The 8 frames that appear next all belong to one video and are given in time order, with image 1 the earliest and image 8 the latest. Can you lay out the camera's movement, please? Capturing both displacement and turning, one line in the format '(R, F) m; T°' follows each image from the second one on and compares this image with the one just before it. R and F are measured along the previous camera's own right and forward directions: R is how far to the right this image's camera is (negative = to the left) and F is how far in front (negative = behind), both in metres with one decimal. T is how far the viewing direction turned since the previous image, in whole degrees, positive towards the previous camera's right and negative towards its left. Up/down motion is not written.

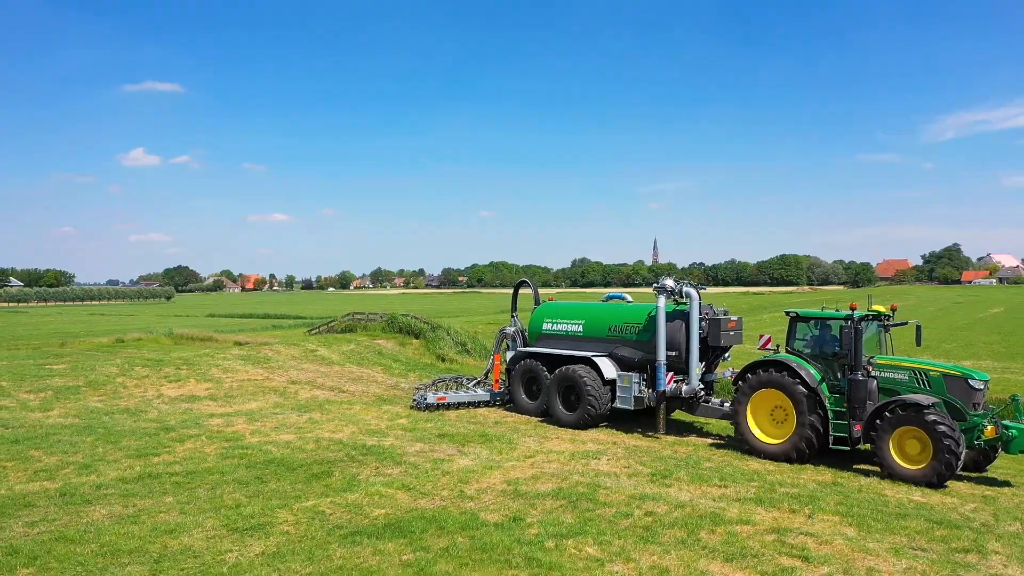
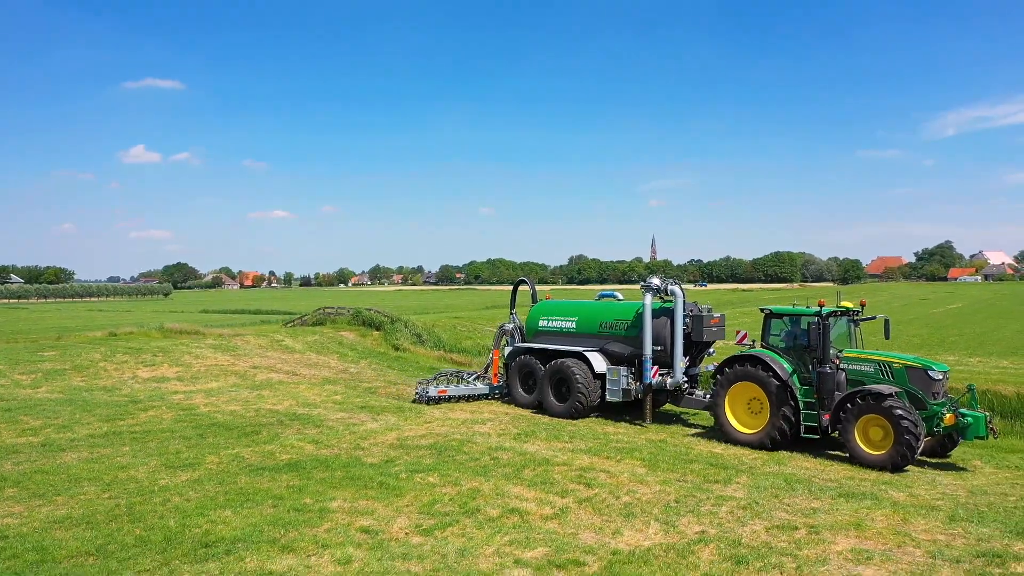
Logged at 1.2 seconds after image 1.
(+1.8, -2.2) m; 0°
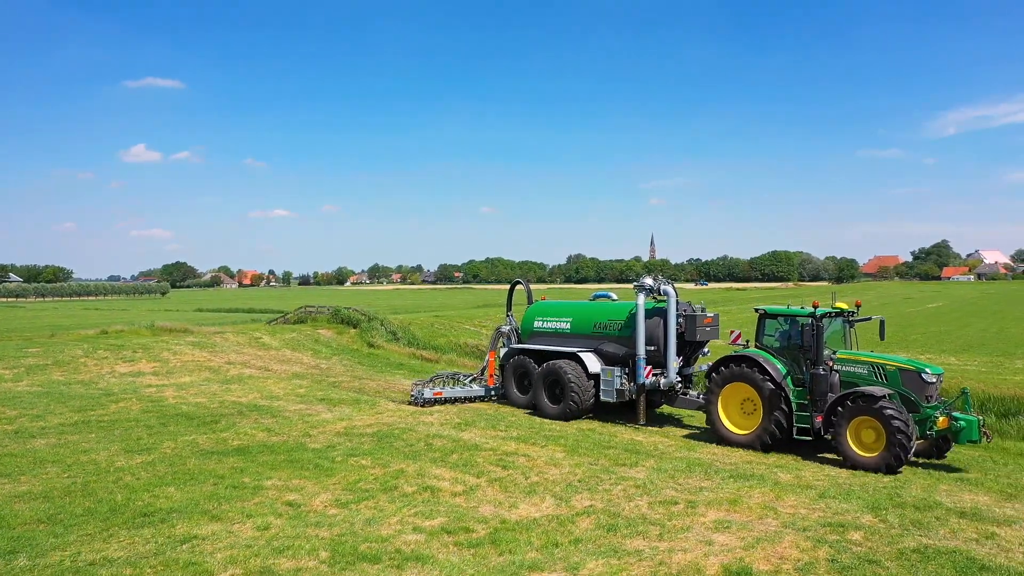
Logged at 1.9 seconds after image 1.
(+1.1, -0.9) m; 0°
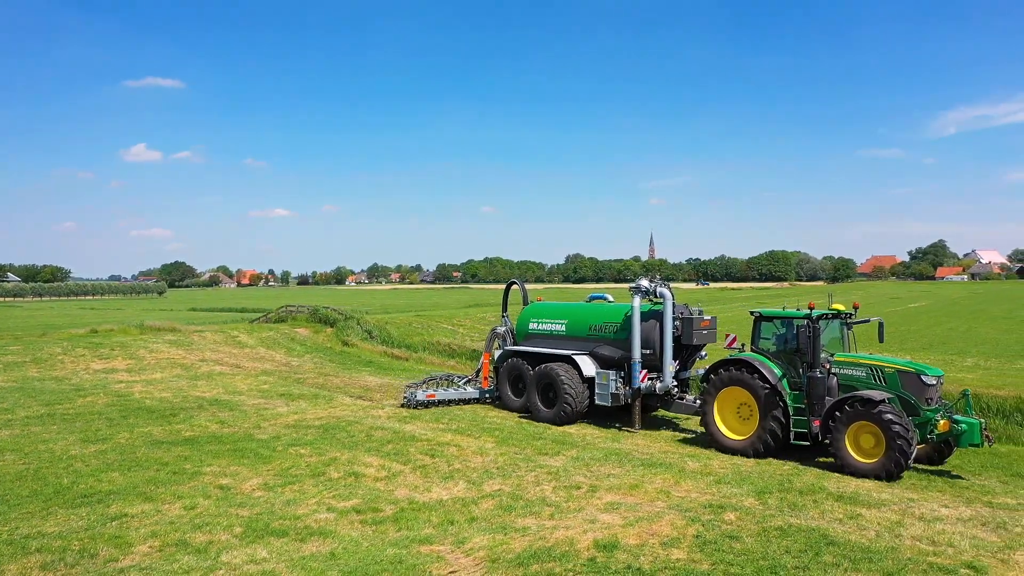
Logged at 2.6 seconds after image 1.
(+1.1, -0.7) m; 0°
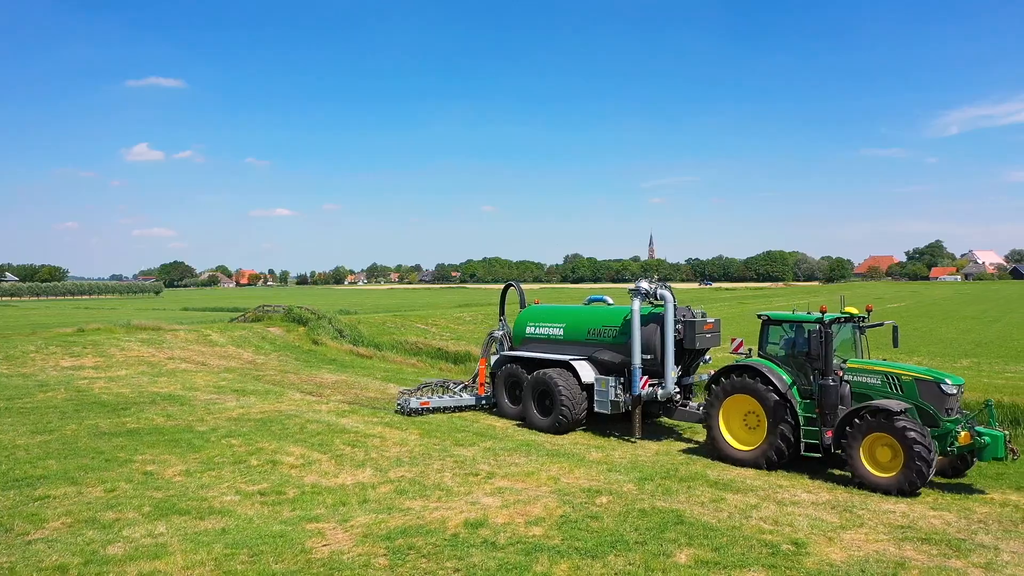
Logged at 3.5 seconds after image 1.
(+0.1, +0.9) m; 0°
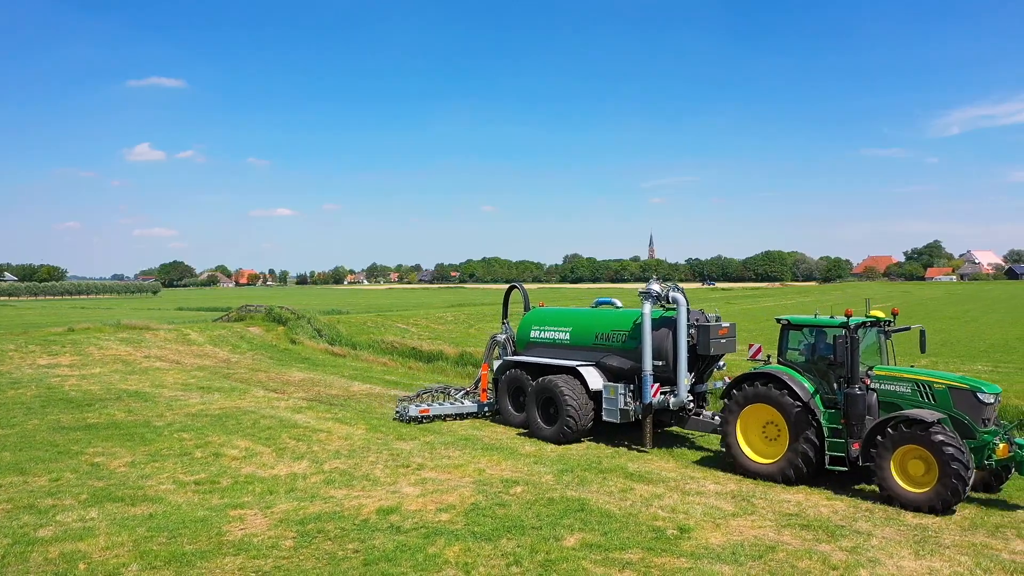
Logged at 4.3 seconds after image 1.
(-0.4, +1.8) m; 0°
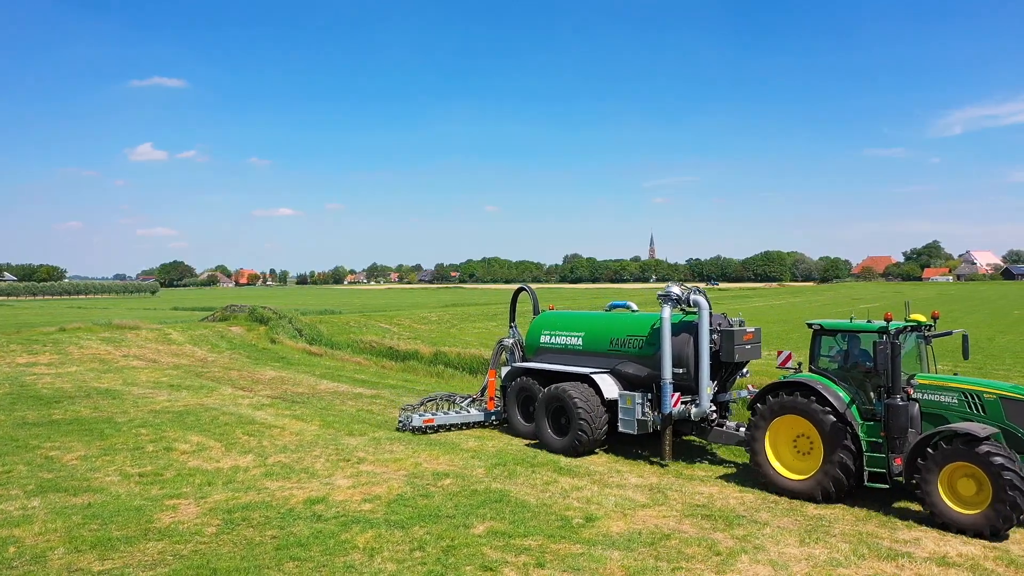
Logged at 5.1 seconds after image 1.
(0.0, +0.9) m; 0°
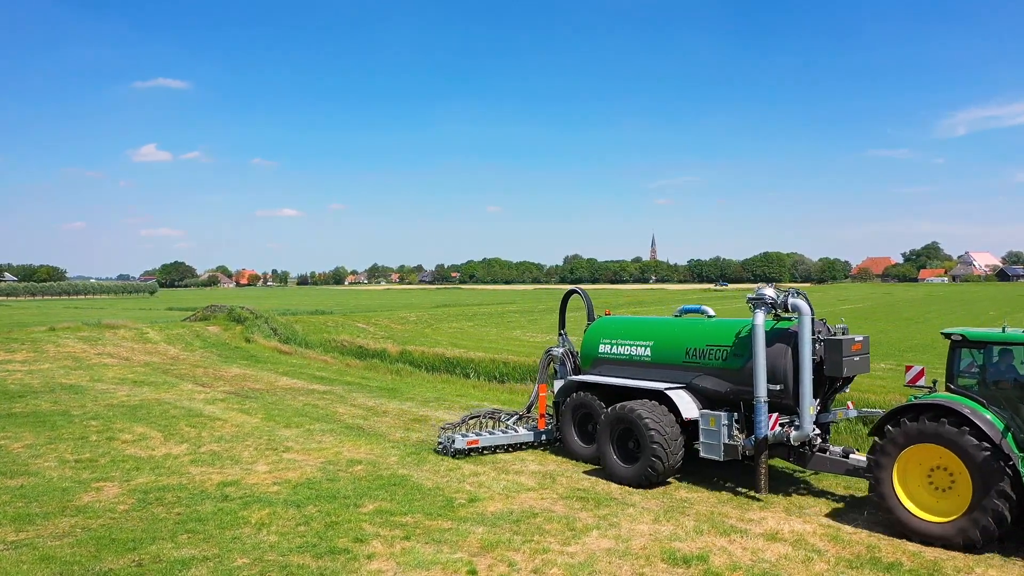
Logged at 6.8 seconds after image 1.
(+0.8, -0.4) m; 0°
